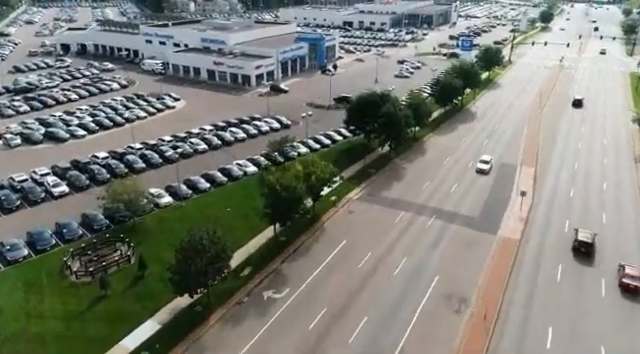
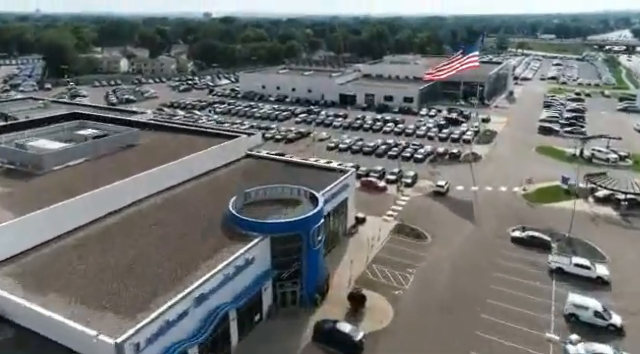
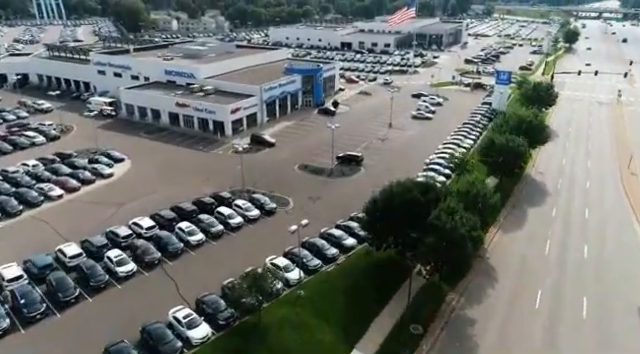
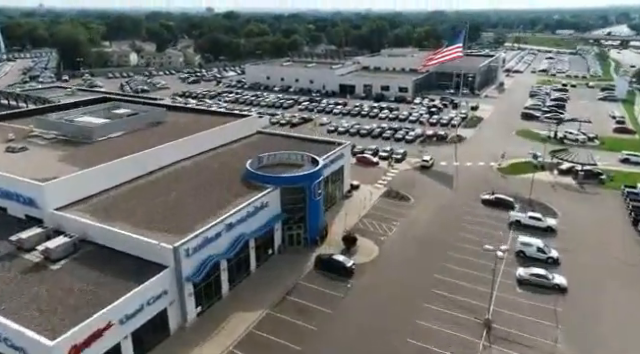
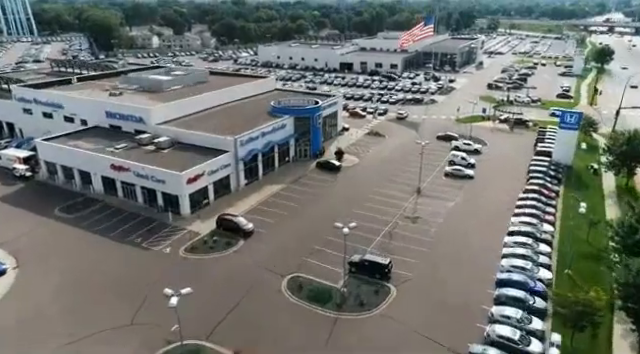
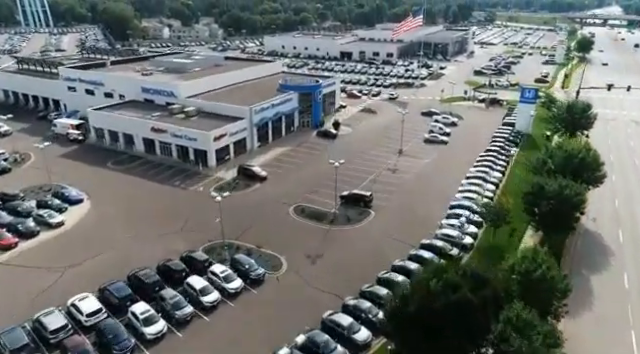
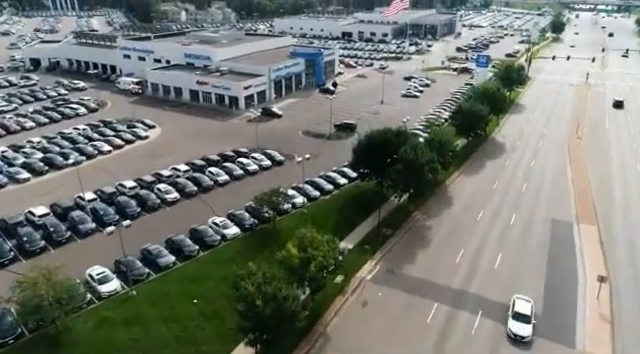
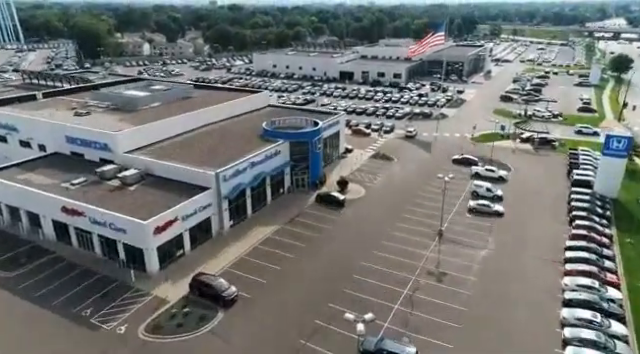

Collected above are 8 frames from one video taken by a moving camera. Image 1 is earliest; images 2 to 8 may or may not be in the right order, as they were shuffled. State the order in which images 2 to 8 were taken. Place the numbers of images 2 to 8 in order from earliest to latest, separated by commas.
7, 3, 6, 5, 8, 4, 2
